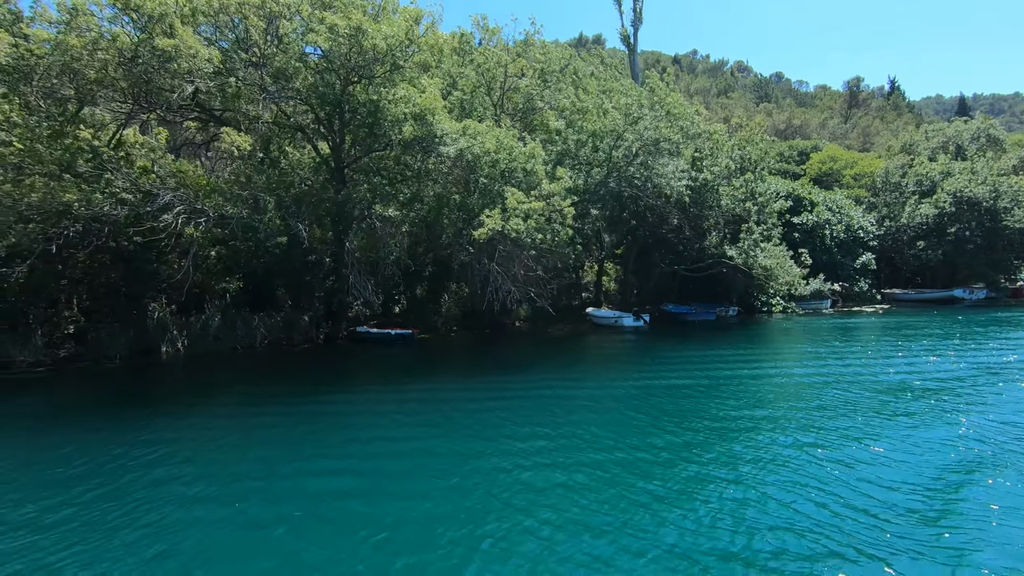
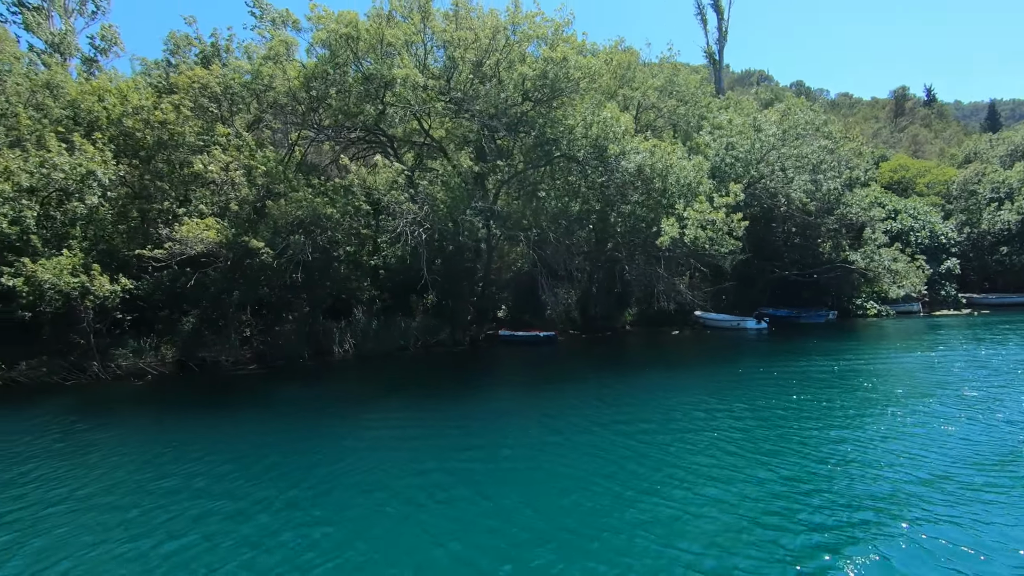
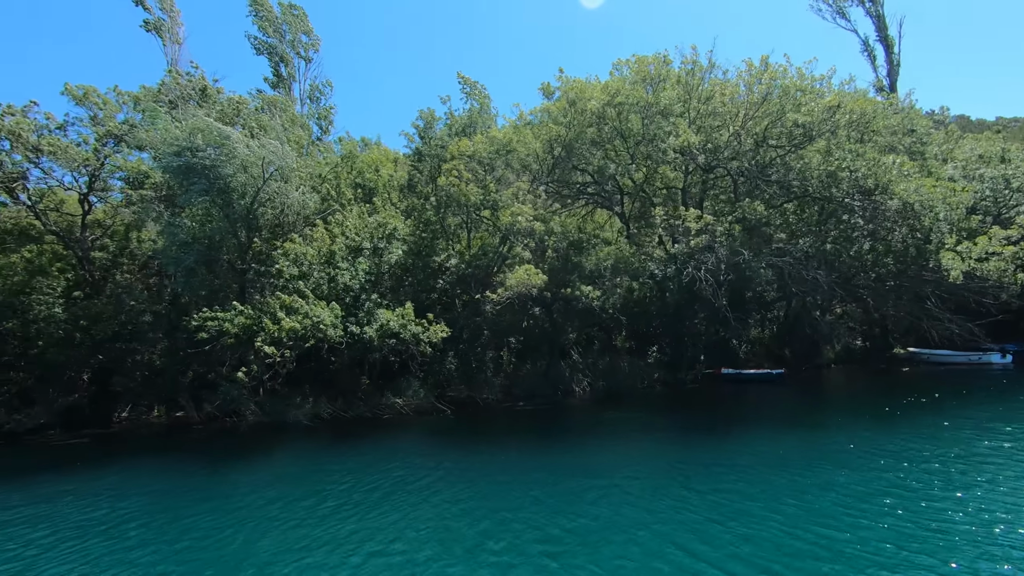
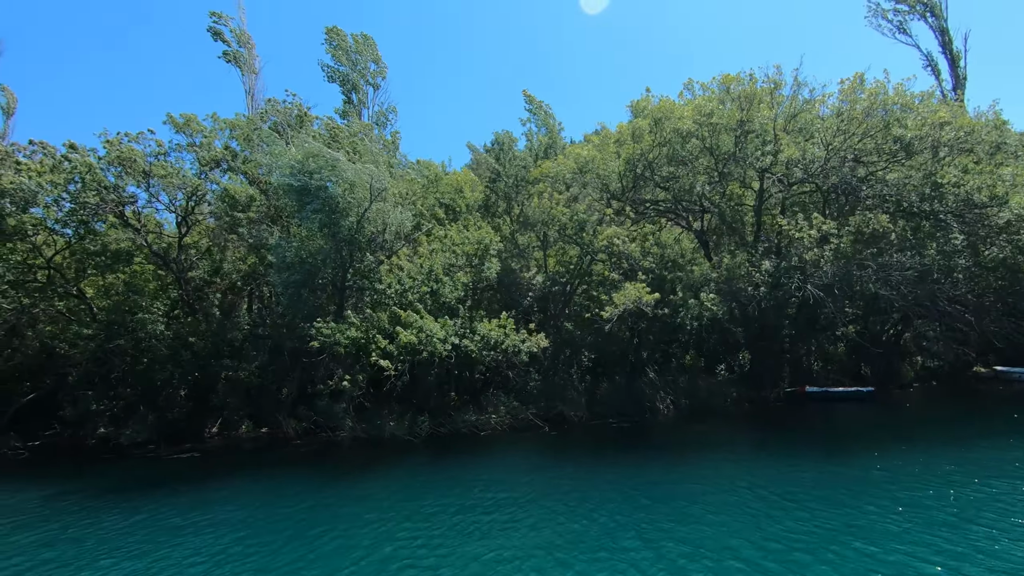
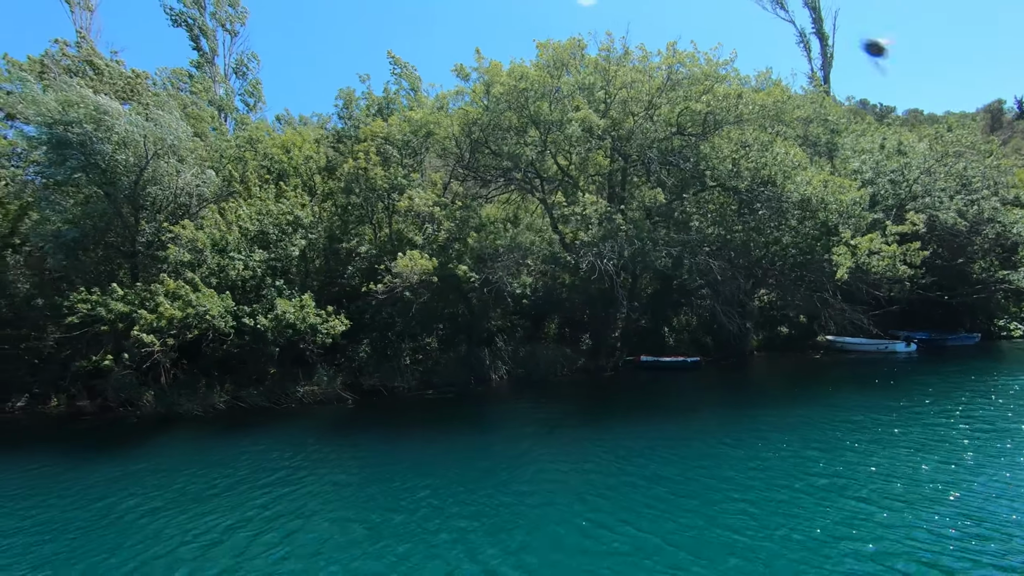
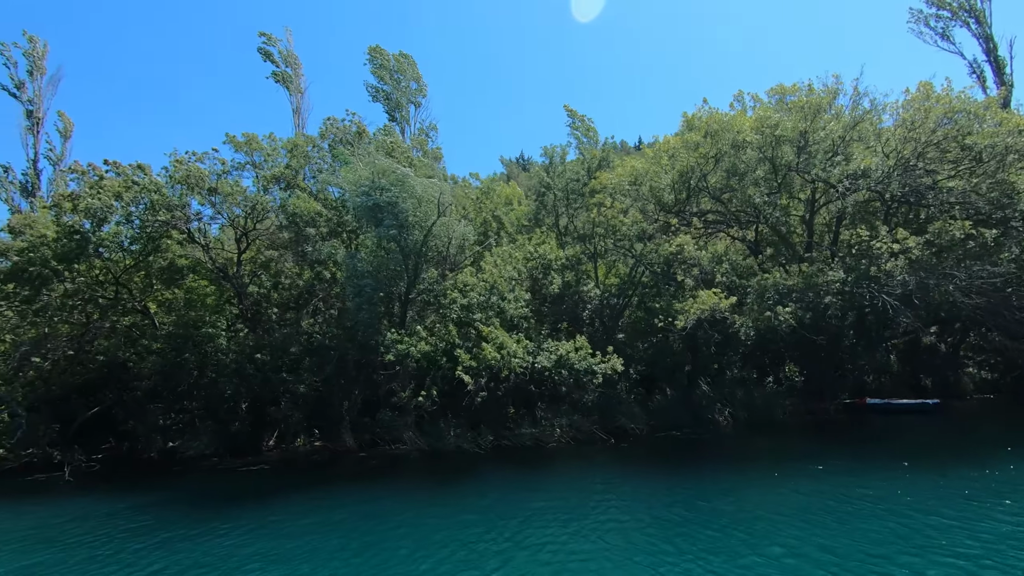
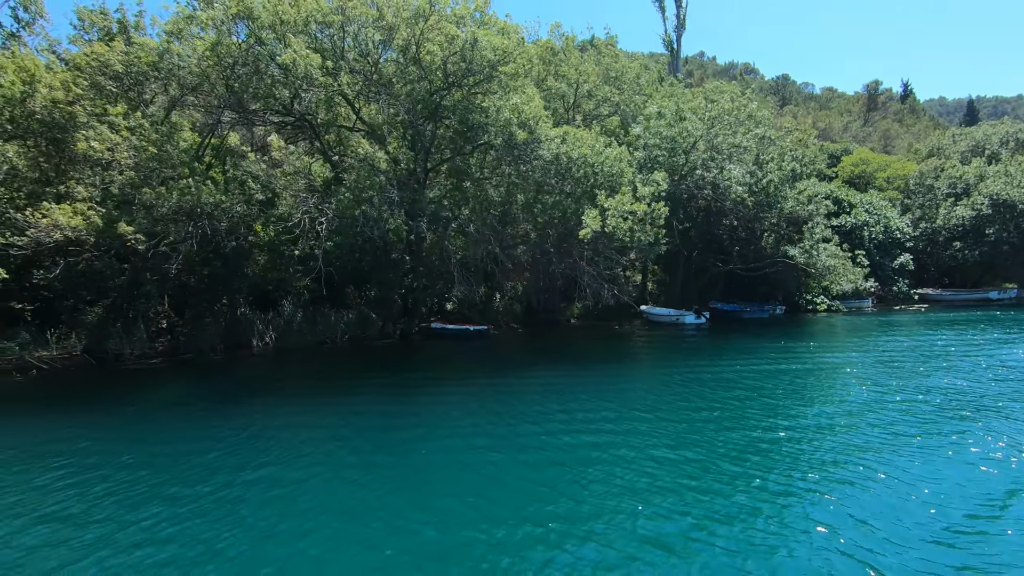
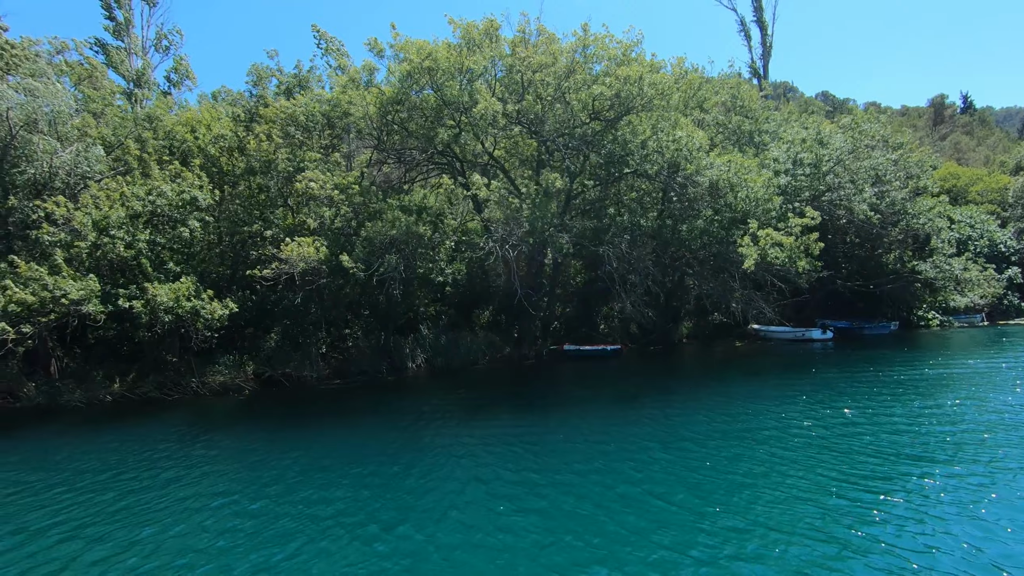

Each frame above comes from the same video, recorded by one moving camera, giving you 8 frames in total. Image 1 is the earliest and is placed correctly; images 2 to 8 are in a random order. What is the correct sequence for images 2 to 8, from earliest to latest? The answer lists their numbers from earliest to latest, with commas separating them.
7, 2, 8, 5, 3, 4, 6
